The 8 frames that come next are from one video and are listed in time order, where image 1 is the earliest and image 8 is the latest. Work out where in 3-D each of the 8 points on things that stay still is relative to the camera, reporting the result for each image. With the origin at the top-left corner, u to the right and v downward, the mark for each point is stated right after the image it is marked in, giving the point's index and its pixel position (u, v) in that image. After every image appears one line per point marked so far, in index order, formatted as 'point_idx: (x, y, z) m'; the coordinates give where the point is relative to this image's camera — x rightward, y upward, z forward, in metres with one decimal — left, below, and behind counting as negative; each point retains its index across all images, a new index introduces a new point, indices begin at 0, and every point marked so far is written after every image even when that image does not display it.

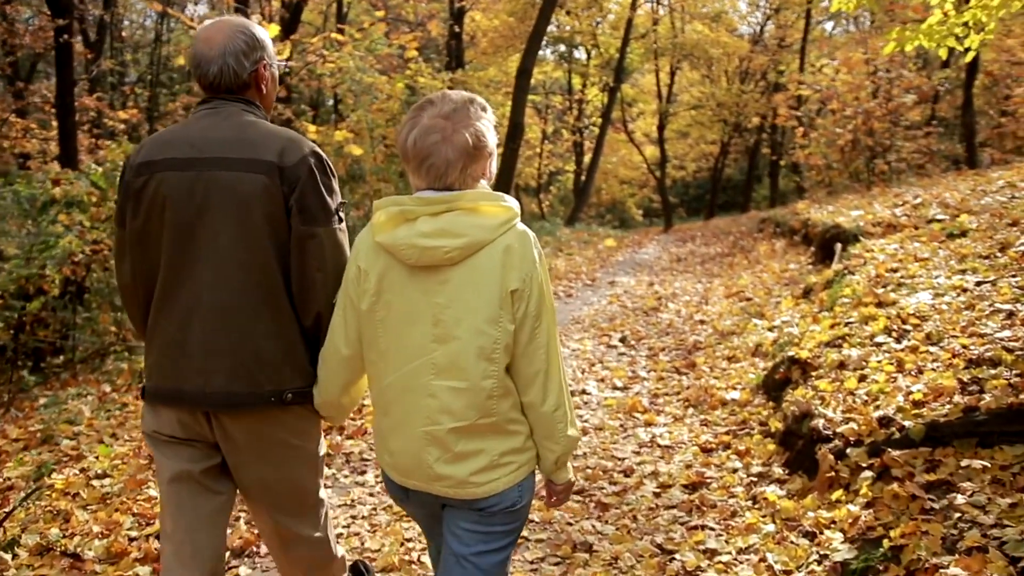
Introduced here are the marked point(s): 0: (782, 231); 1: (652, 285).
0: (+5.3, +1.1, +16.1) m
1: (+2.3, 0.0, +13.5) m
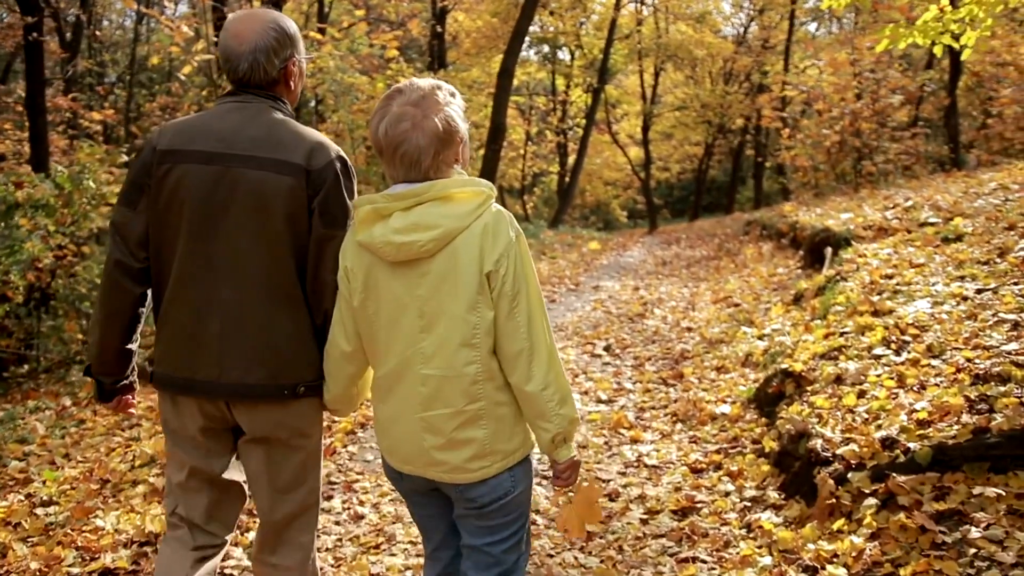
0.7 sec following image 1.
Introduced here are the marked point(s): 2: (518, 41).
0: (+4.9, +1.0, +15.8) m
1: (+2.0, 0.0, +13.1) m
2: (+0.1, +4.2, +14.1) m
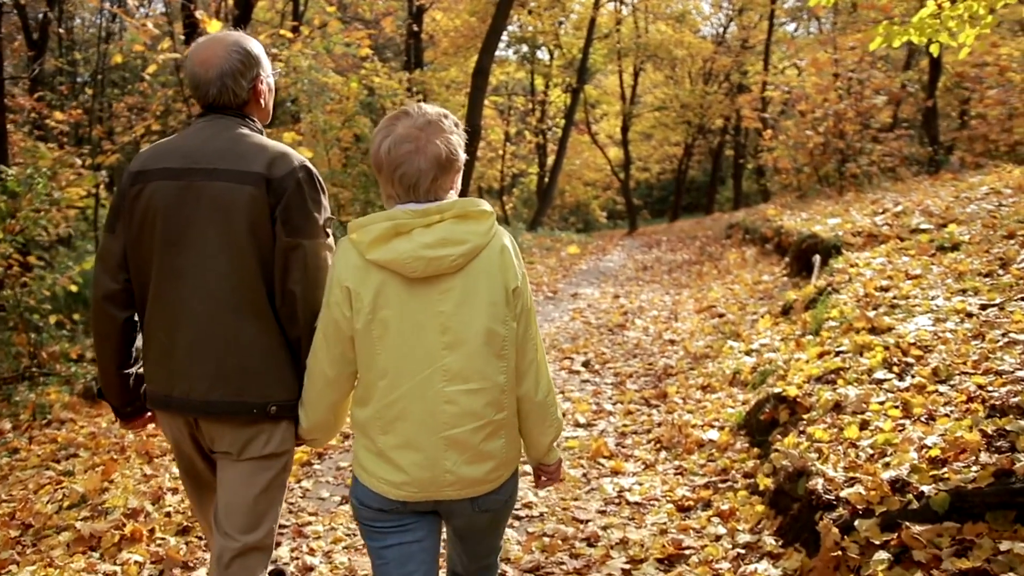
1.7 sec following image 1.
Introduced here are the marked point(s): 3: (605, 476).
0: (+4.5, +0.9, +15.4) m
1: (+1.6, -0.2, +12.7) m
2: (-0.3, +4.1, +13.6) m
3: (+0.6, -1.2, +5.5) m
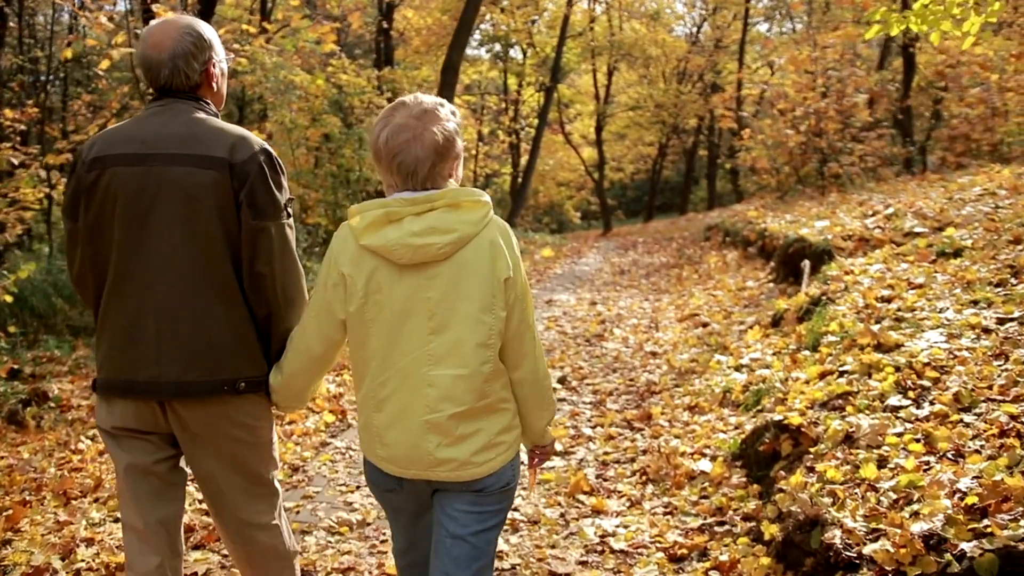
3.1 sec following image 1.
0: (+4.0, +0.9, +14.9) m
1: (+1.2, -0.2, +12.1) m
2: (-0.7, +4.0, +12.9) m
3: (+0.4, -1.3, +4.9) m
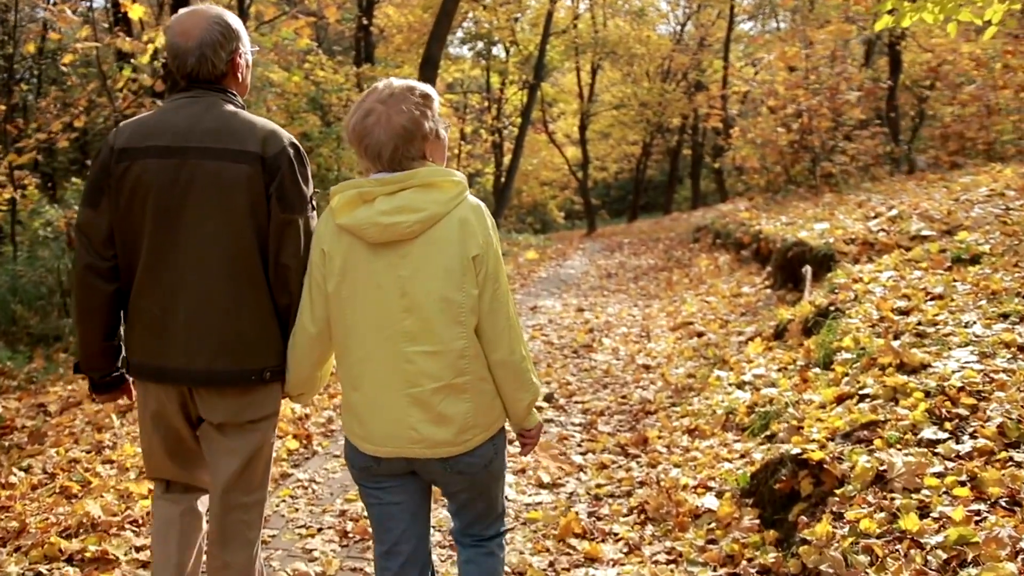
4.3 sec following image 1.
0: (+3.7, +0.8, +14.3) m
1: (+1.0, -0.3, +11.5) m
2: (-1.0, +3.9, +12.3) m
3: (+0.3, -1.4, +4.3) m
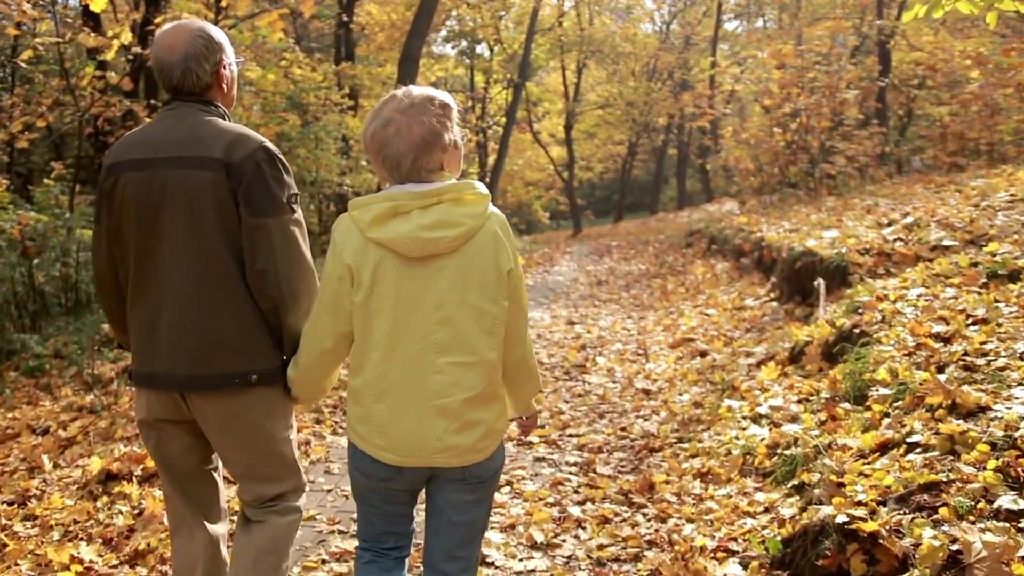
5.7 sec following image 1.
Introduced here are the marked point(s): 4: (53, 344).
0: (+3.4, +0.7, +13.7) m
1: (+0.8, -0.5, +10.7) m
2: (-1.2, +3.7, +11.5) m
3: (+0.3, -1.6, +3.5) m
4: (-5.4, -0.6, +9.8) m
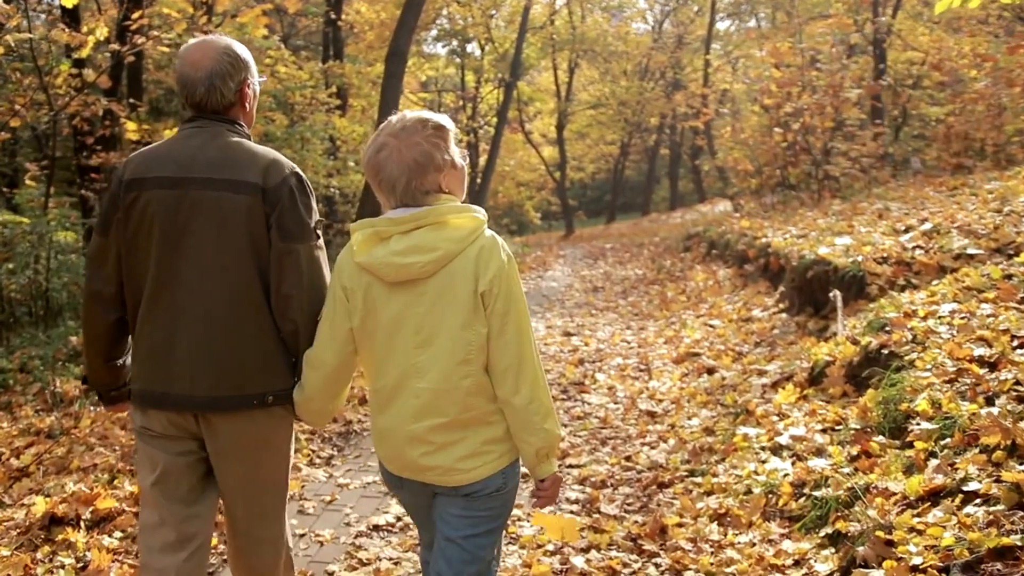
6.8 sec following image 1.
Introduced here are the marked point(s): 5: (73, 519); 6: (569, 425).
0: (+3.3, +0.6, +13.1) m
1: (+0.7, -0.6, +10.2) m
2: (-1.3, +3.6, +10.9) m
3: (+0.3, -1.7, +3.0) m
4: (-5.5, -0.8, +9.2) m
5: (-2.5, -1.3, +4.8) m
6: (+0.5, -1.1, +6.7) m
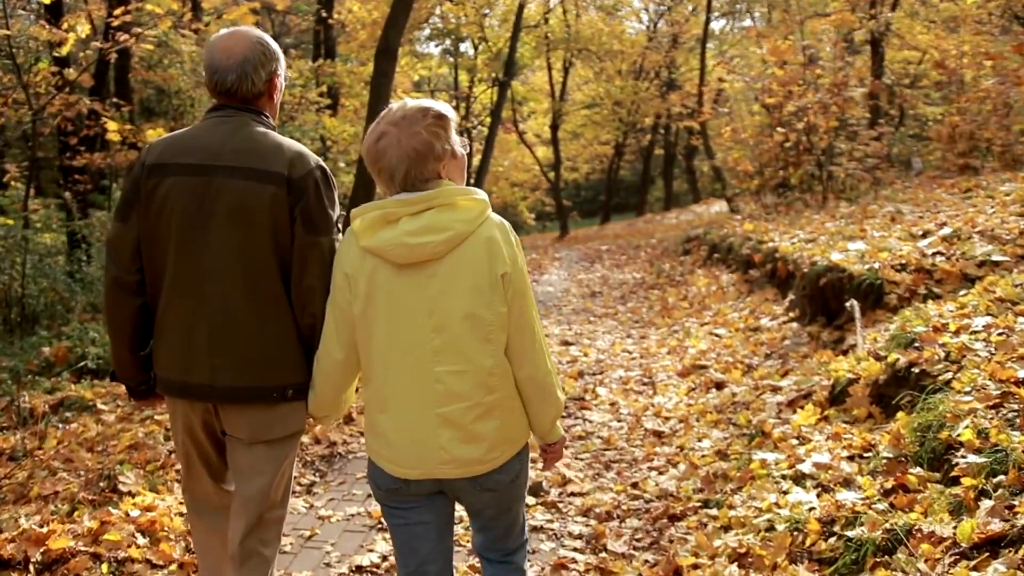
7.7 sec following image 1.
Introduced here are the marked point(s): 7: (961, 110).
0: (+3.2, +0.5, +12.7) m
1: (+0.6, -0.7, +9.7) m
2: (-1.4, +3.5, +10.4) m
3: (+0.3, -1.8, +2.5) m
4: (-5.5, -0.9, +8.7) m
5: (-2.6, -1.4, +4.3) m
6: (+0.4, -1.2, +6.2) m
7: (+8.9, +3.5, +16.3) m
